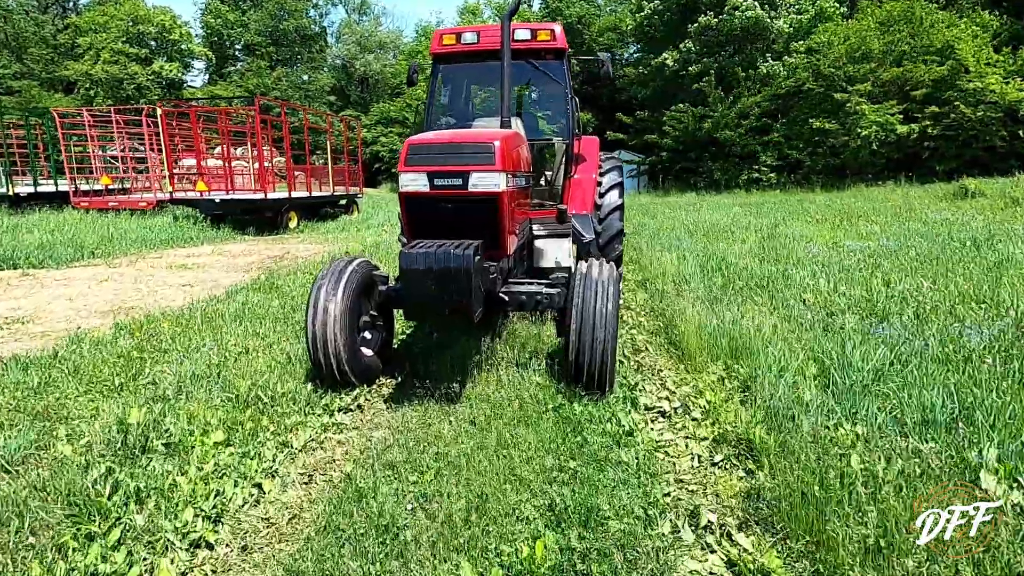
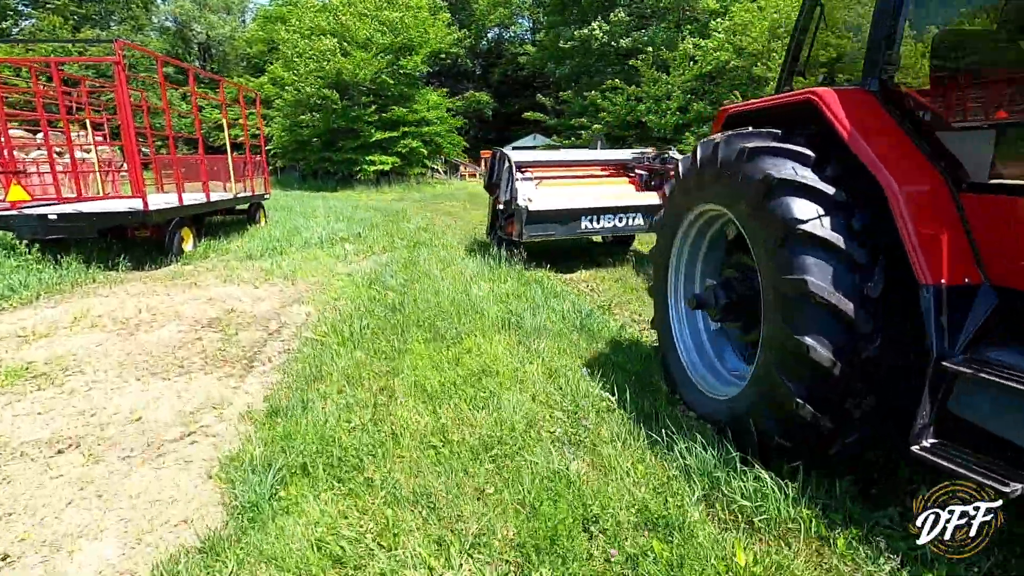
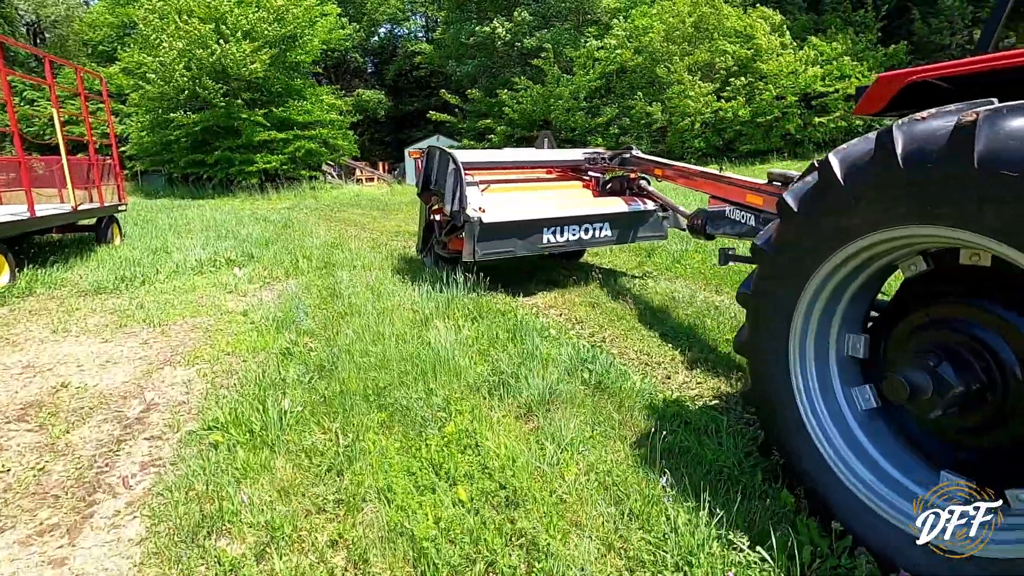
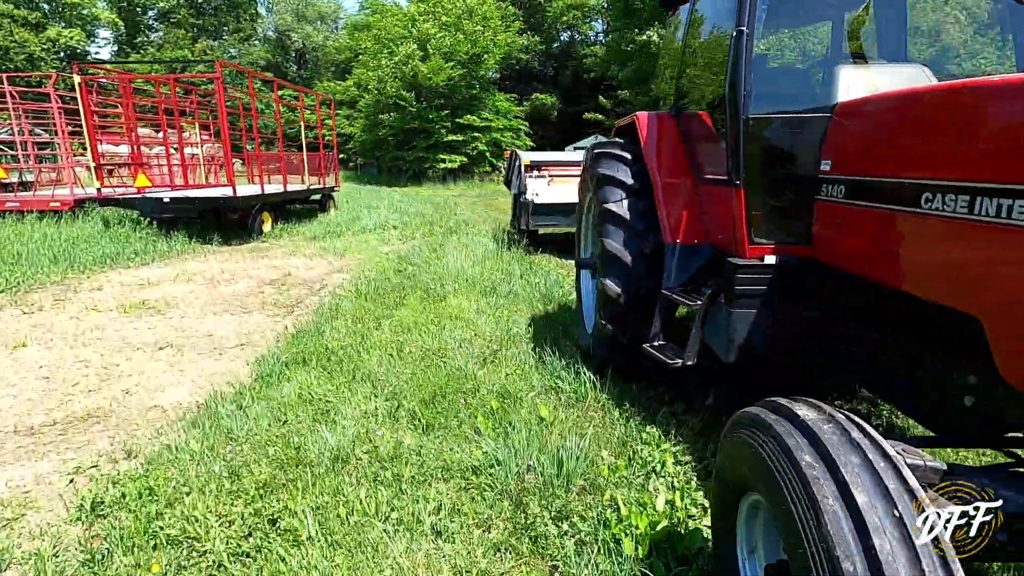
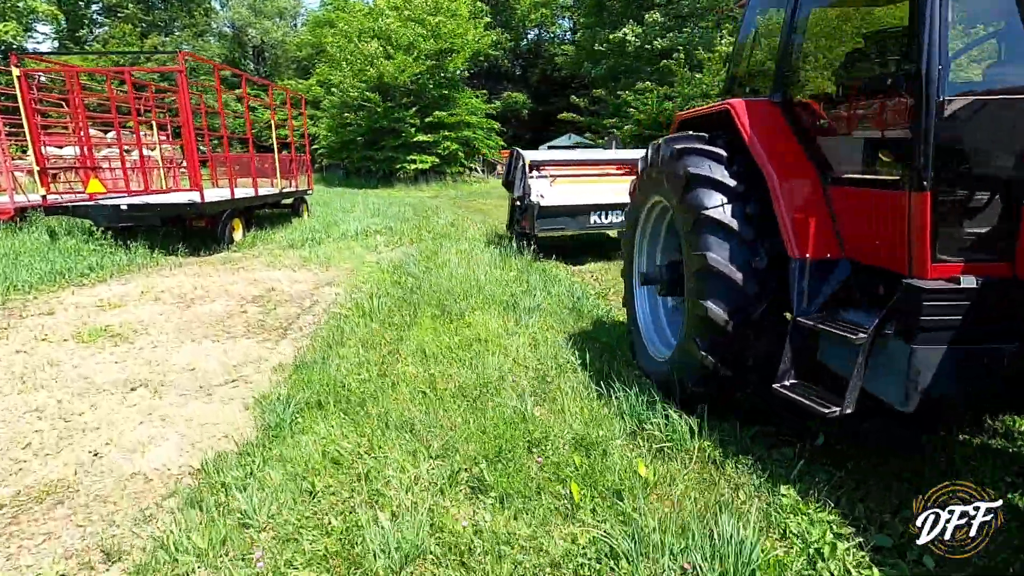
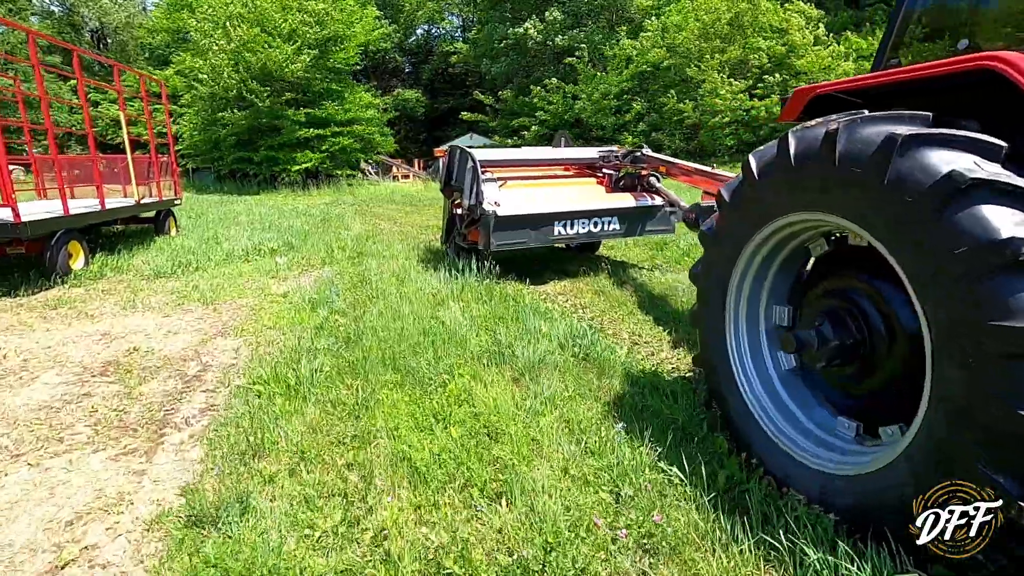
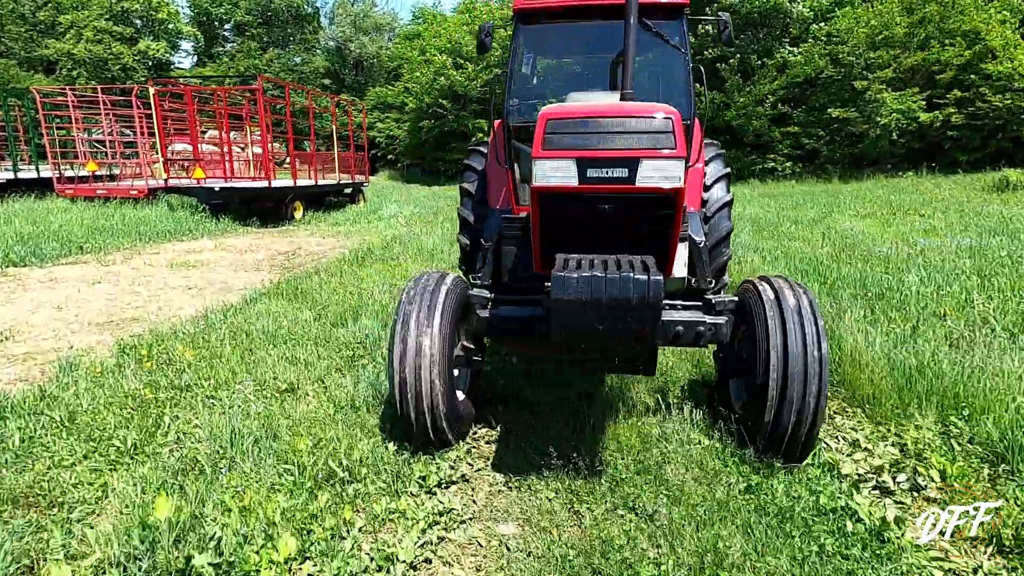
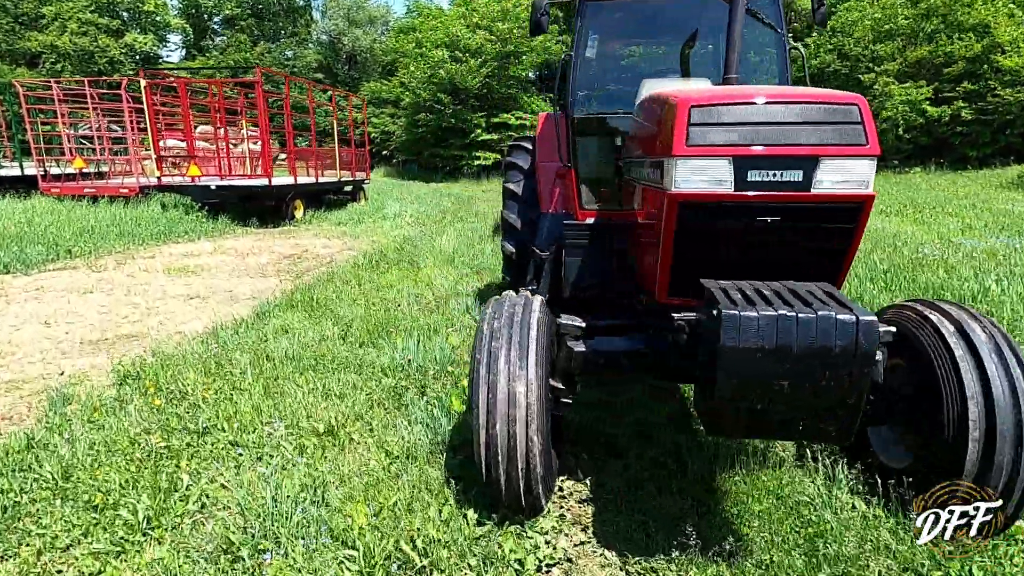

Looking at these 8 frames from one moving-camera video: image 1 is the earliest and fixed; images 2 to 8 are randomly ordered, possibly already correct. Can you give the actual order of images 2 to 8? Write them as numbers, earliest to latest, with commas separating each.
7, 8, 4, 5, 2, 6, 3
